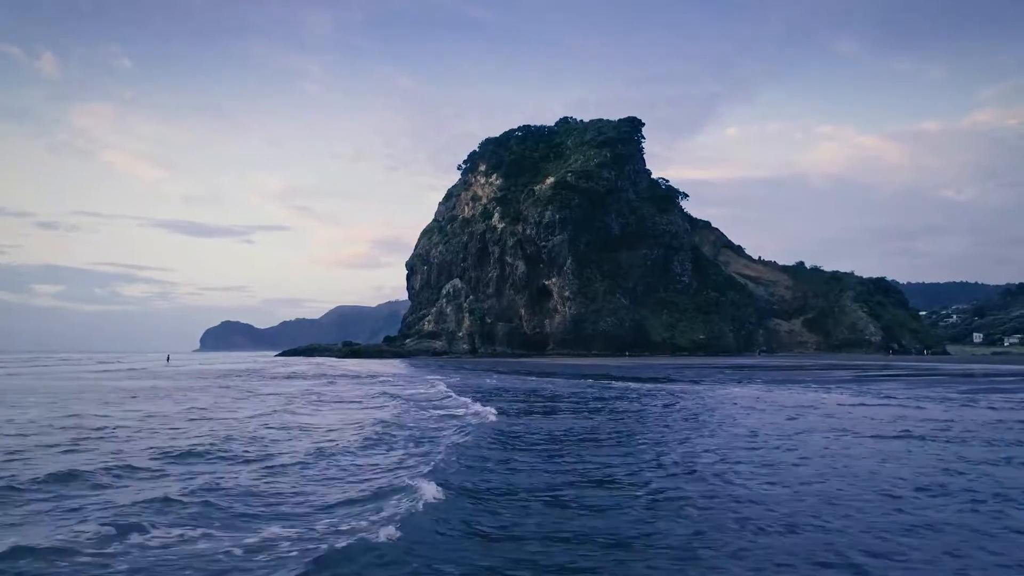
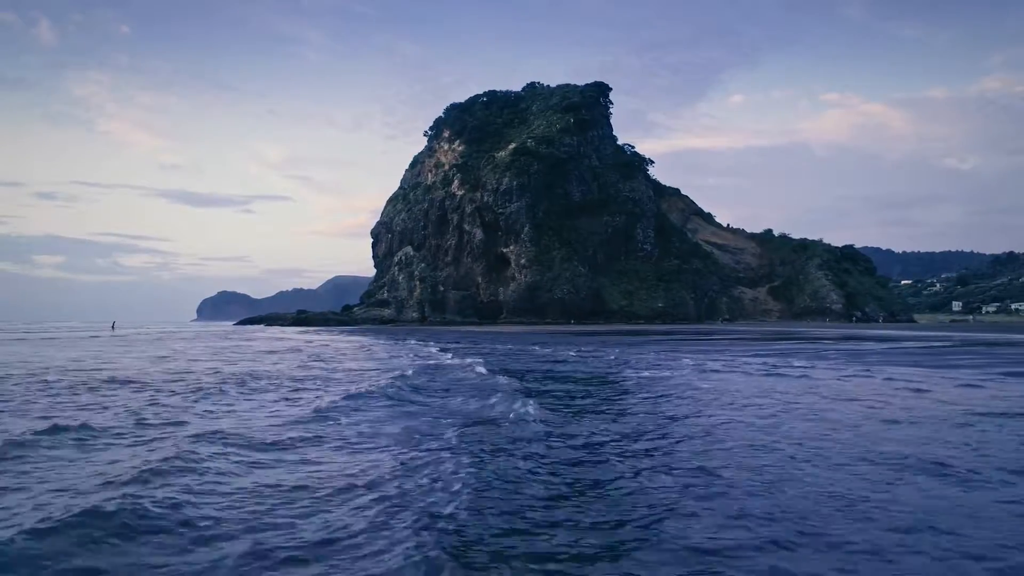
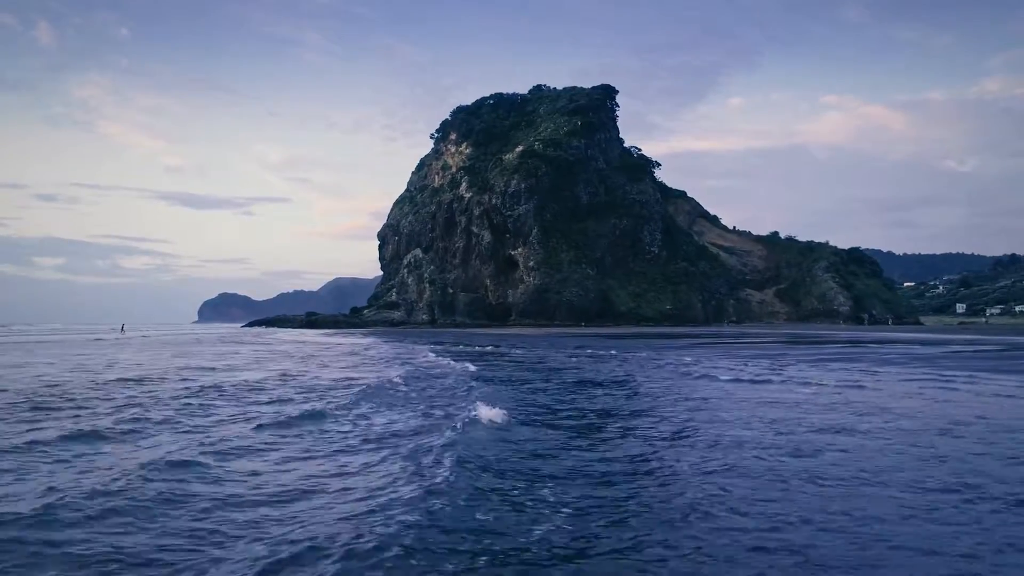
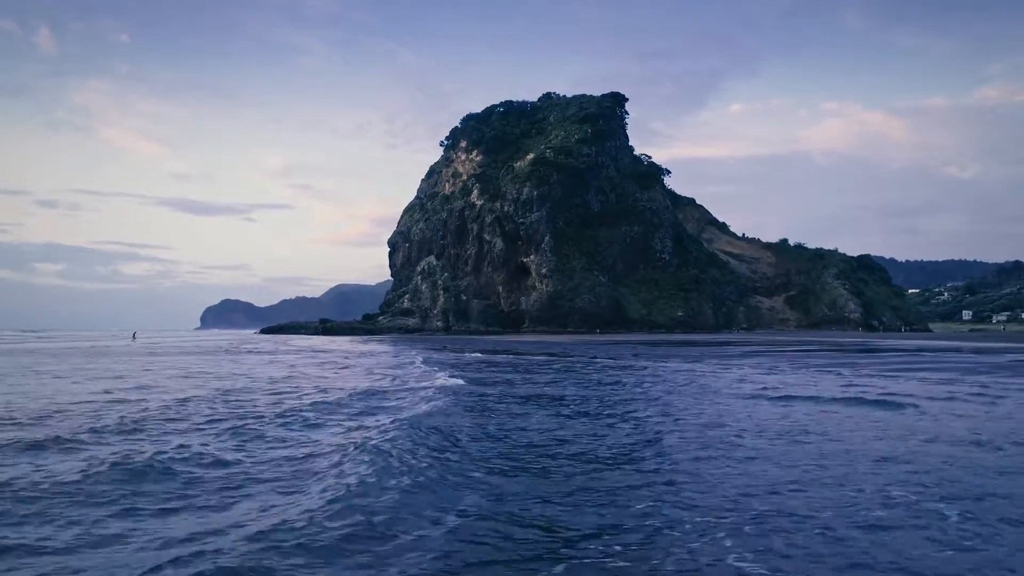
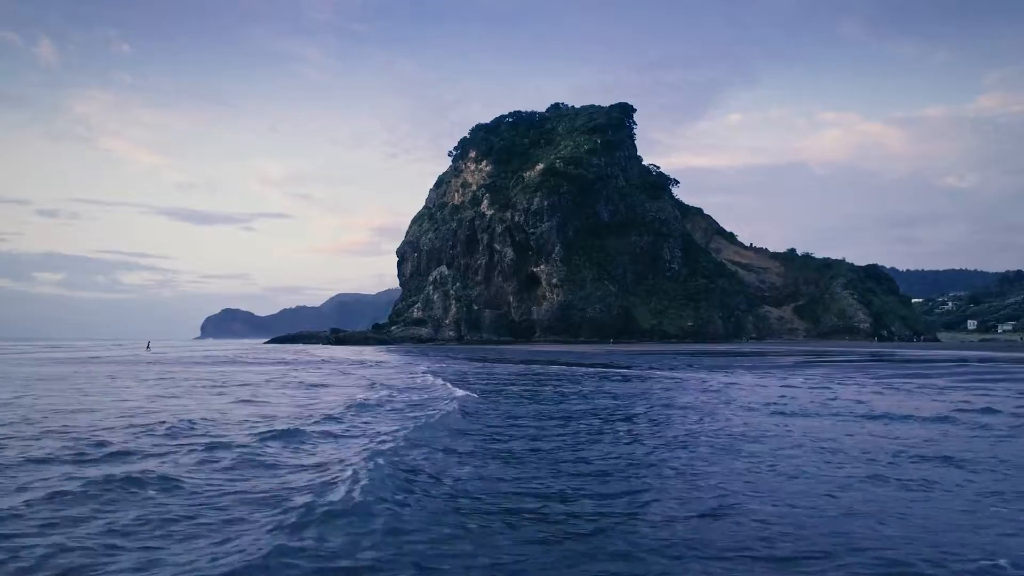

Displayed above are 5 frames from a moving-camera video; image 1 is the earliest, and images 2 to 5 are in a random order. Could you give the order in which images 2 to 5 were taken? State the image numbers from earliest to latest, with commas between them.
5, 4, 3, 2
